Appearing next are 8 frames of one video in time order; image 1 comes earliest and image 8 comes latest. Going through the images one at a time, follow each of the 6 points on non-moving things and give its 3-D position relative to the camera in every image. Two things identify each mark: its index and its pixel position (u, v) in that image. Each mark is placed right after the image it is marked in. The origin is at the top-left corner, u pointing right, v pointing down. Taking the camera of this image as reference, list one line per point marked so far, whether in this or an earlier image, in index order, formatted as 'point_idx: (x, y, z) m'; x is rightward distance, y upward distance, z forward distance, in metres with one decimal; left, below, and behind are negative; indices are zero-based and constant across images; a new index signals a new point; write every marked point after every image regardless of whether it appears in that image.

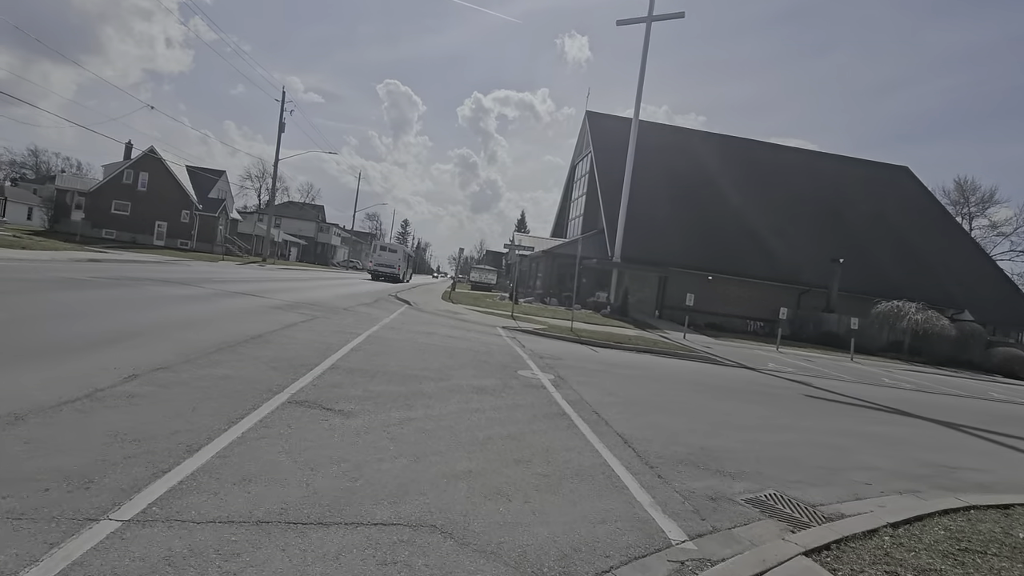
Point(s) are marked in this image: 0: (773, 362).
0: (+8.9, -2.6, +17.6) m
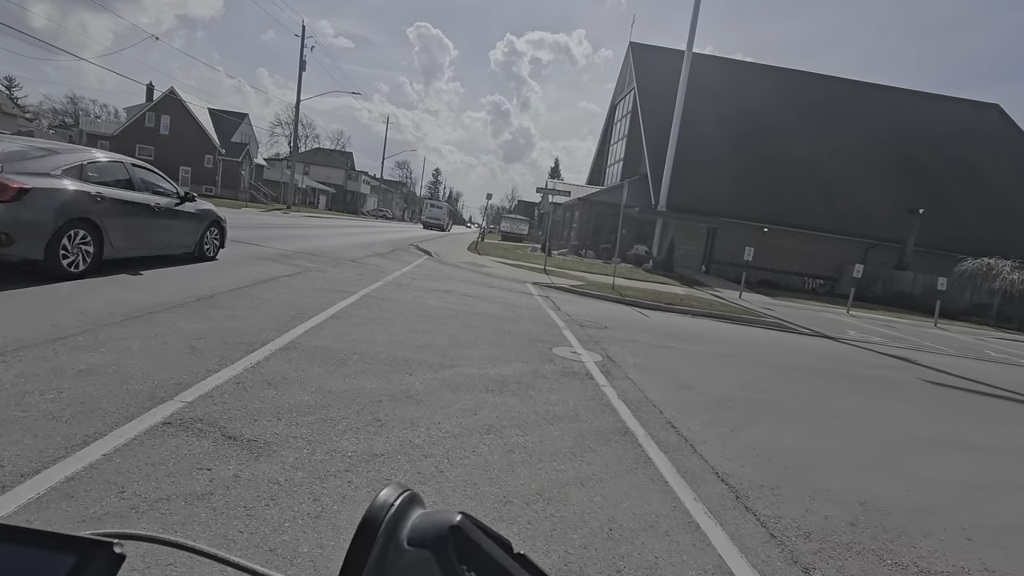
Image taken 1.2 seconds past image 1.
0: (+9.9, -1.2, +14.9) m
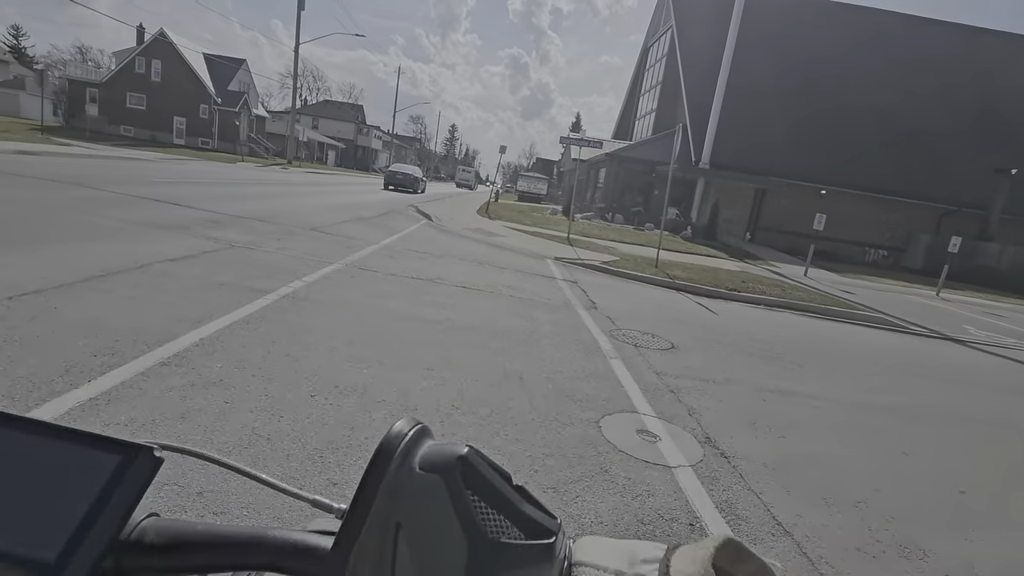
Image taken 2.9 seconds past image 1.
0: (+10.2, -0.8, +11.6) m
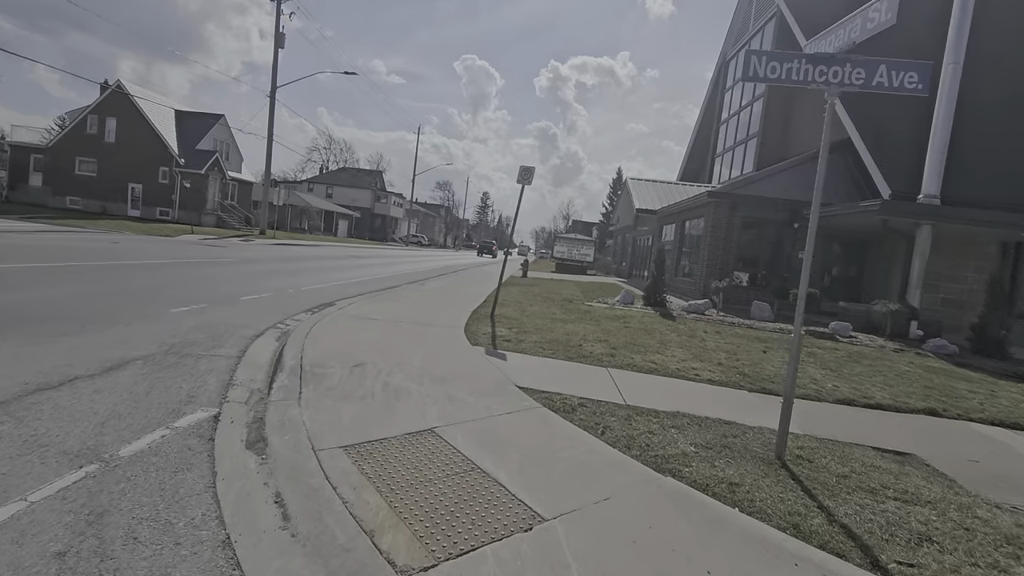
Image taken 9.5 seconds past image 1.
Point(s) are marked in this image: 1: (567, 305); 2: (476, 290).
0: (+10.4, -2.8, -0.5) m
1: (+1.3, -0.5, +11.8) m
2: (-1.1, -0.2, +16.7) m
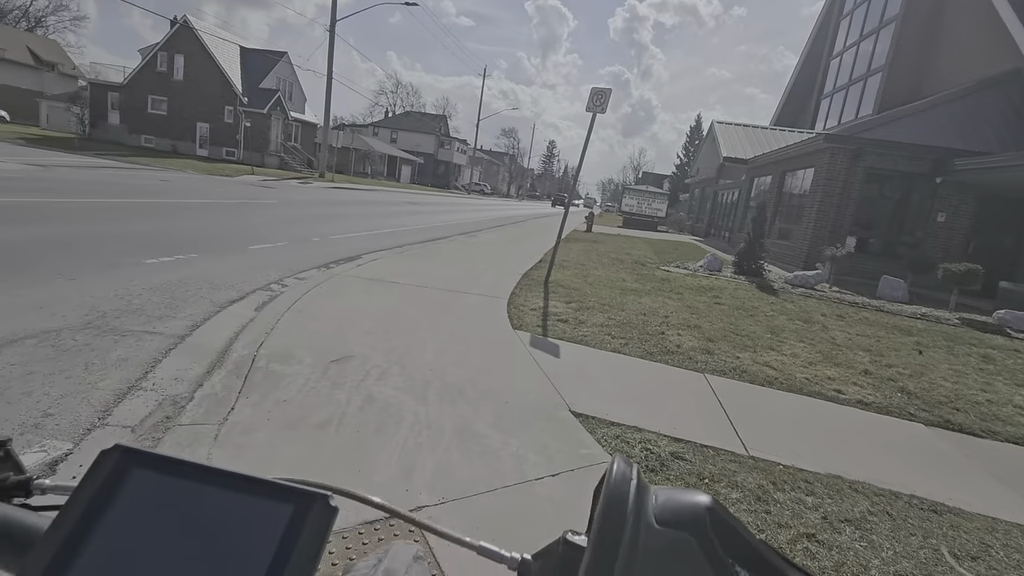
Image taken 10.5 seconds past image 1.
0: (+9.9, -3.6, -3.2) m
1: (+2.5, +0.2, +9.8) m
2: (+0.7, +1.2, +14.9) m
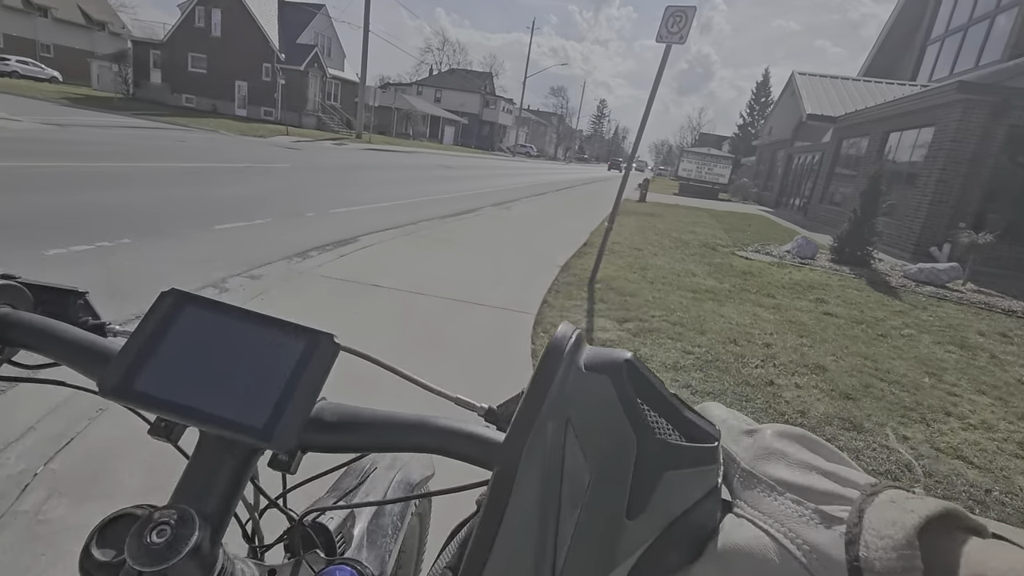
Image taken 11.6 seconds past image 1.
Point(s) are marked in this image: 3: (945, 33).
0: (+9.3, -4.6, -5.4) m
1: (+3.0, +0.4, +7.9) m
2: (+1.8, +1.7, +13.0) m
3: (+16.2, +9.5, +19.2) m
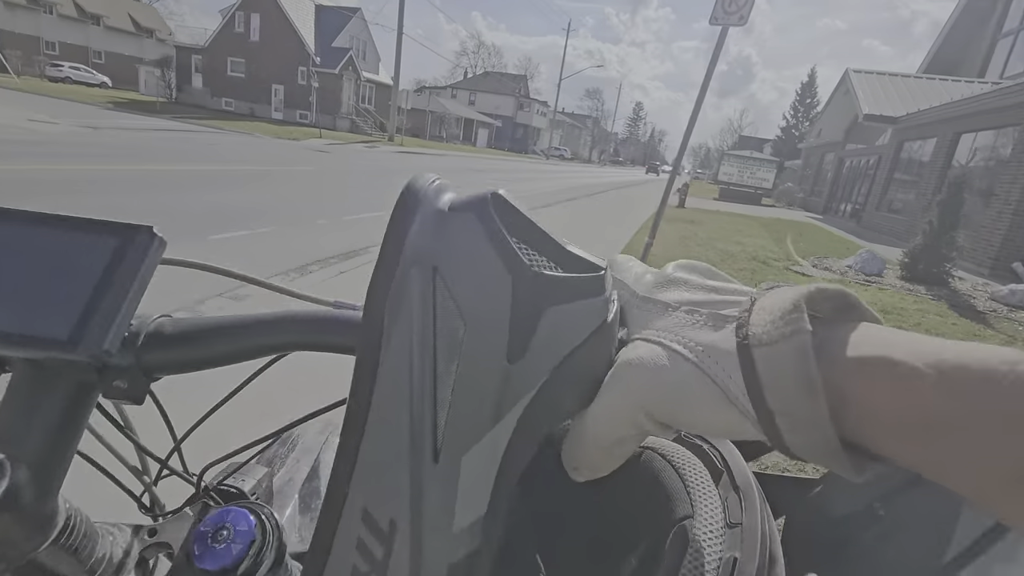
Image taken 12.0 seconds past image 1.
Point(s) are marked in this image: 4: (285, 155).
0: (+8.7, -4.9, -6.7) m
1: (+3.4, +0.1, +7.0) m
2: (+2.5, +1.4, +12.2) m
3: (+17.4, +8.9, +17.6) m
4: (-8.3, +4.9, +18.4) m
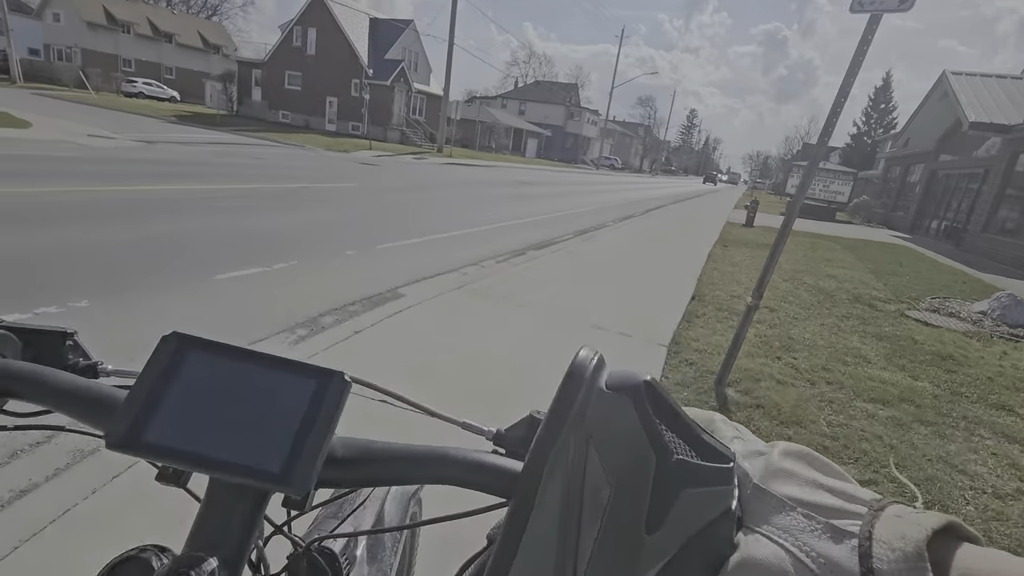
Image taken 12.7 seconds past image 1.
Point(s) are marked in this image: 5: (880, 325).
0: (+8.0, -5.3, -8.4) m
1: (+4.0, -0.4, +5.7) m
2: (+3.6, +0.8, +11.0) m
3: (+19.1, +7.9, +15.1) m
4: (-6.5, +4.4, +18.2) m
5: (+4.3, -0.6, +5.7) m
